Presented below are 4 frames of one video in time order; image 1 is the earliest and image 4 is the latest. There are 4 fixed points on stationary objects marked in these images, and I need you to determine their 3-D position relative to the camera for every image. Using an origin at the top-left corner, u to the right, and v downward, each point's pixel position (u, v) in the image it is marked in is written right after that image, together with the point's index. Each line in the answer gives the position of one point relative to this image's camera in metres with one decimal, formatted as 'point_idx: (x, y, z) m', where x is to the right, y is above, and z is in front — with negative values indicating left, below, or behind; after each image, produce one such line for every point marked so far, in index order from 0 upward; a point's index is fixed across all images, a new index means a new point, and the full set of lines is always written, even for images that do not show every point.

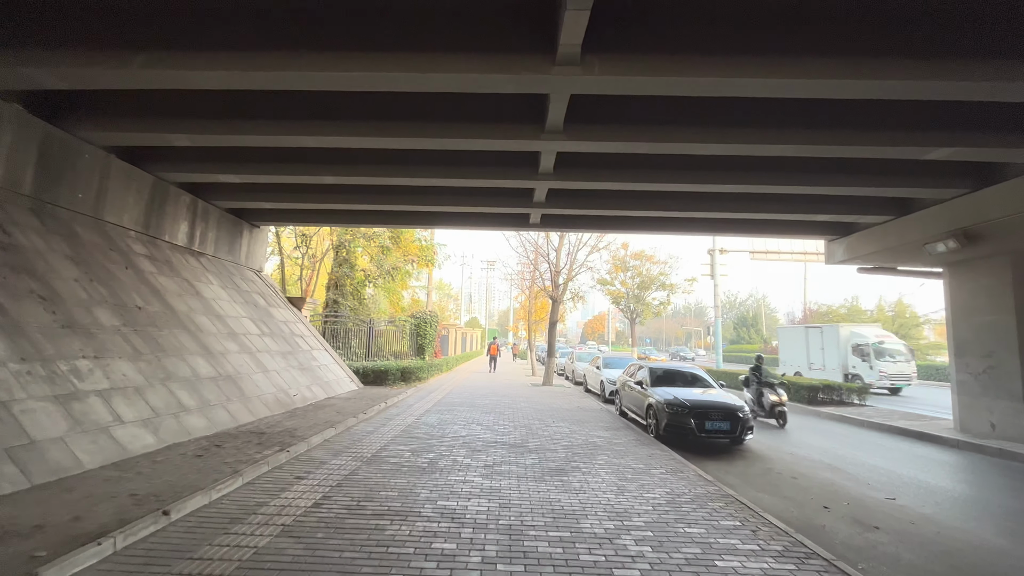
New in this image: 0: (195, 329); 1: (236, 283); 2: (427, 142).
0: (-5.0, -0.7, +7.8) m
1: (-6.1, +0.1, +10.8) m
2: (-1.3, +2.2, +7.4) m
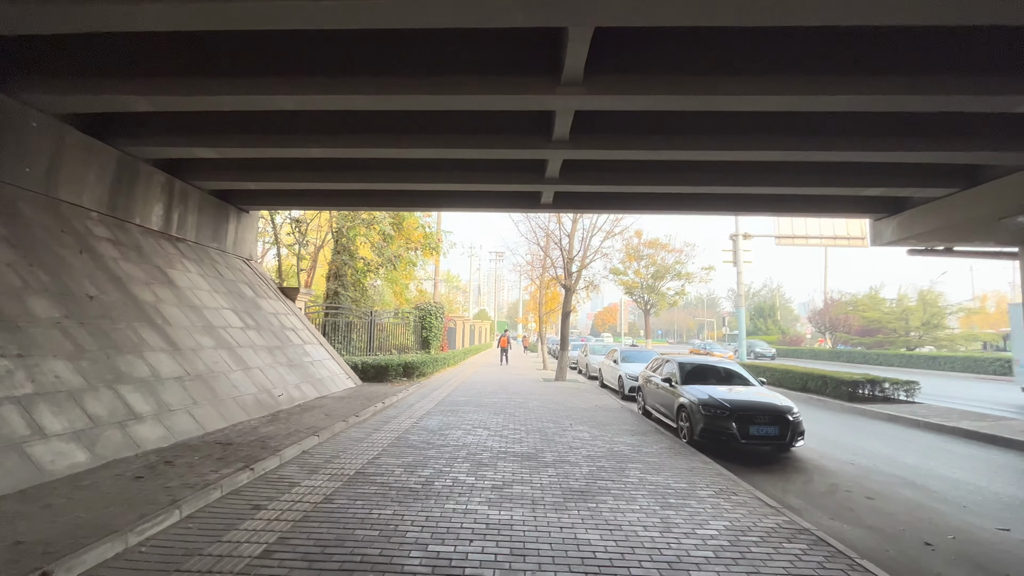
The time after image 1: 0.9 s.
0: (-4.9, -0.5, +6.8) m
1: (-5.9, +0.3, +9.9) m
2: (-1.2, +2.4, +6.3) m
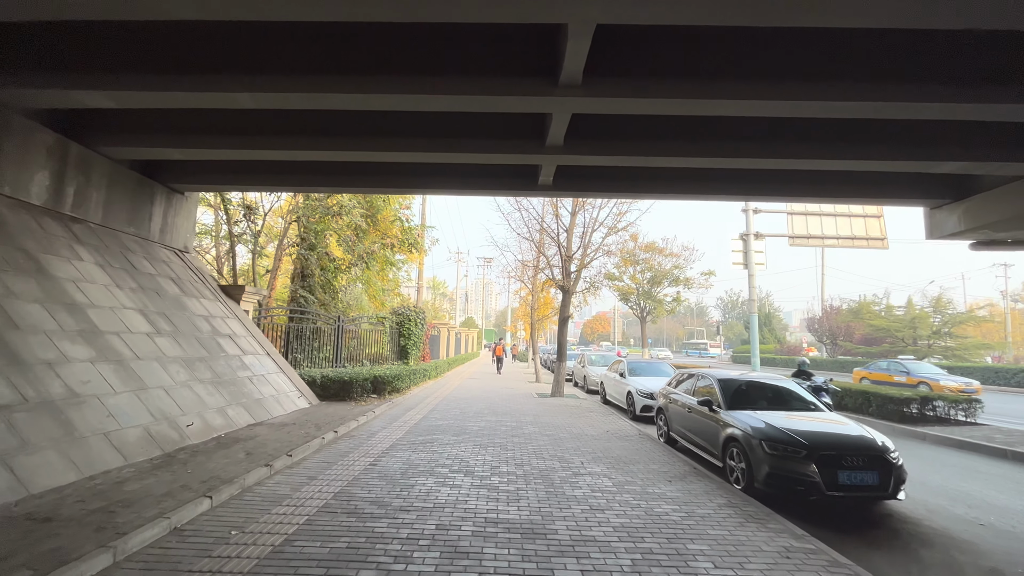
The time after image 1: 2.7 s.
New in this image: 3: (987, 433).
0: (-5.0, -0.4, +4.8) m
1: (-6.0, +0.4, +7.8) m
2: (-1.2, +2.5, +4.4) m
3: (+8.5, -2.6, +8.8) m
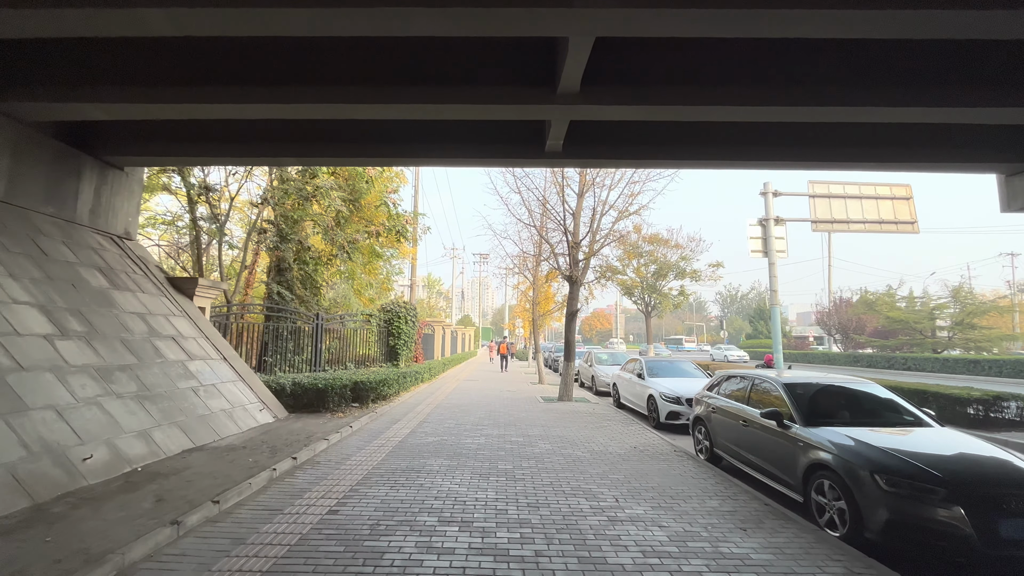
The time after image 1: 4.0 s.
0: (-4.9, -0.2, +3.3) m
1: (-6.0, +0.5, +6.3) m
2: (-1.2, +2.7, +2.9) m
3: (+8.6, -2.3, +7.3) m
